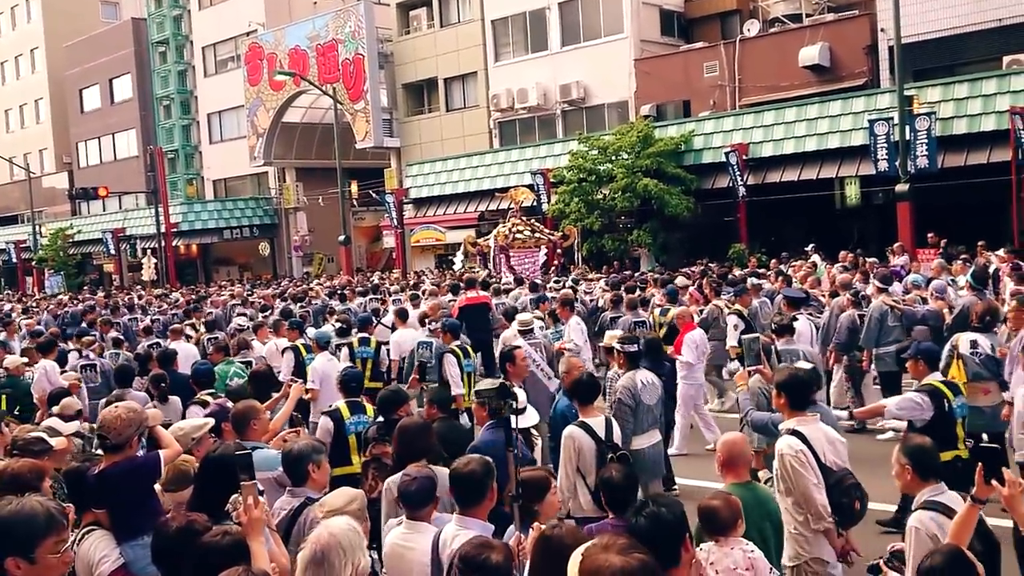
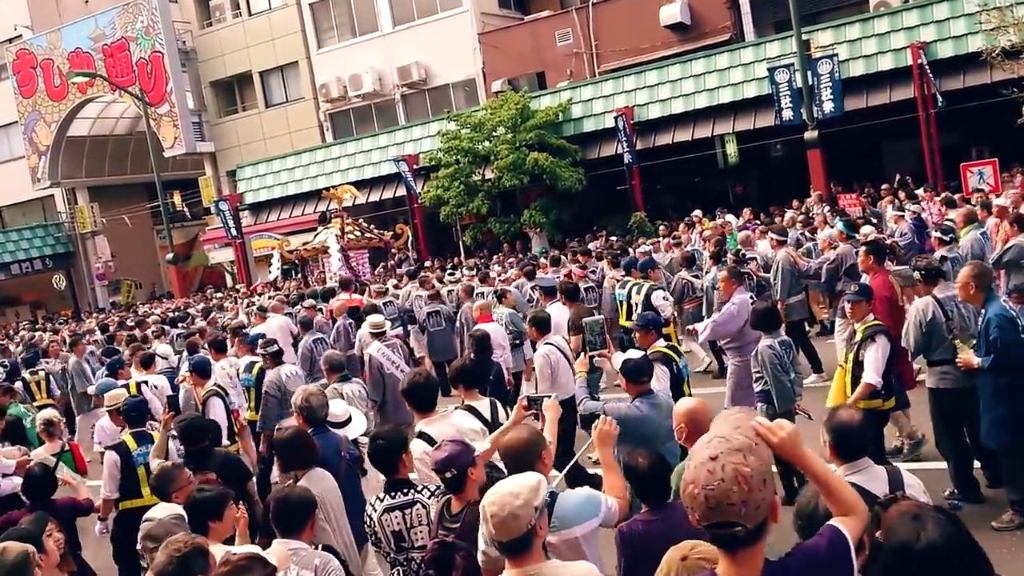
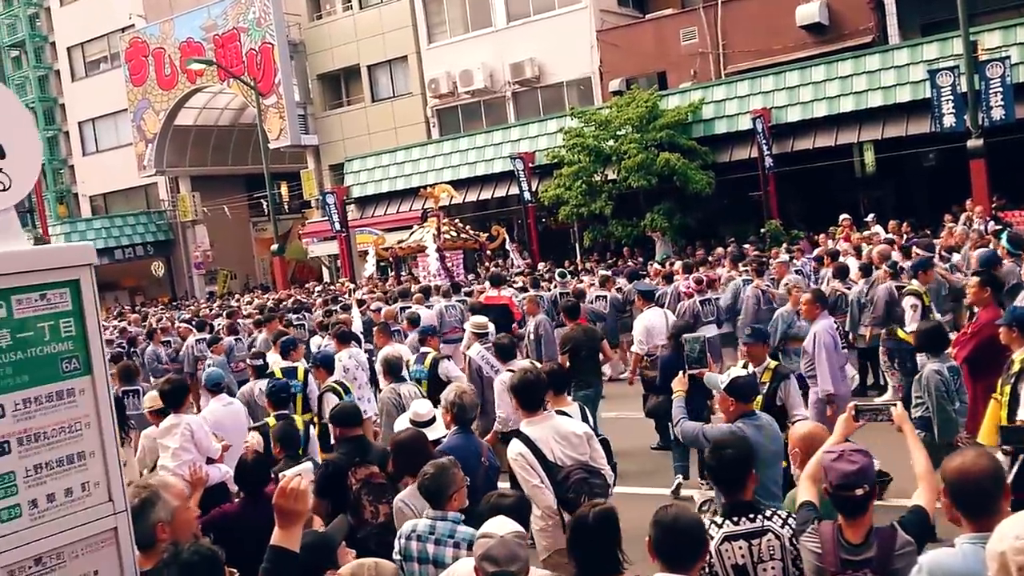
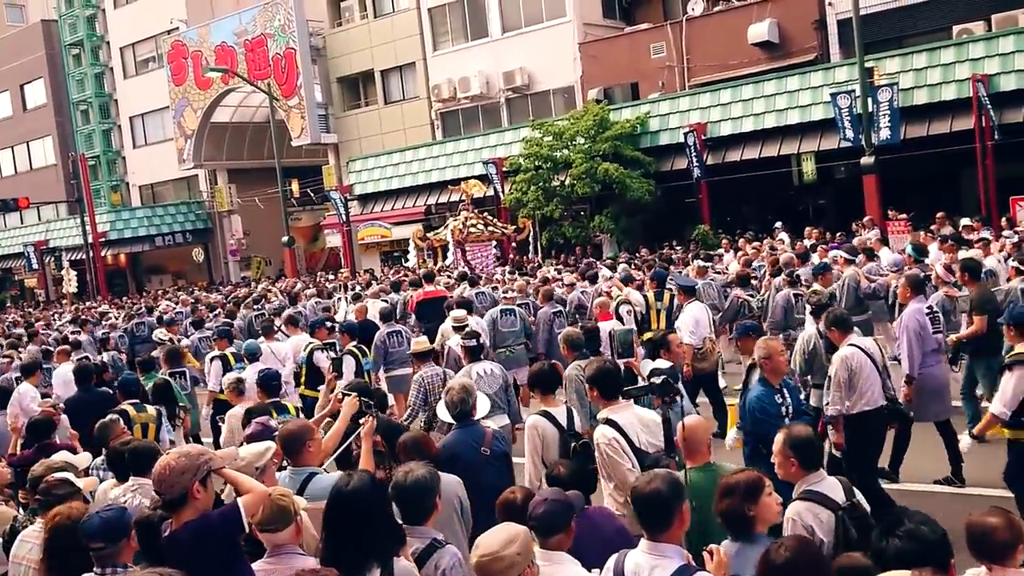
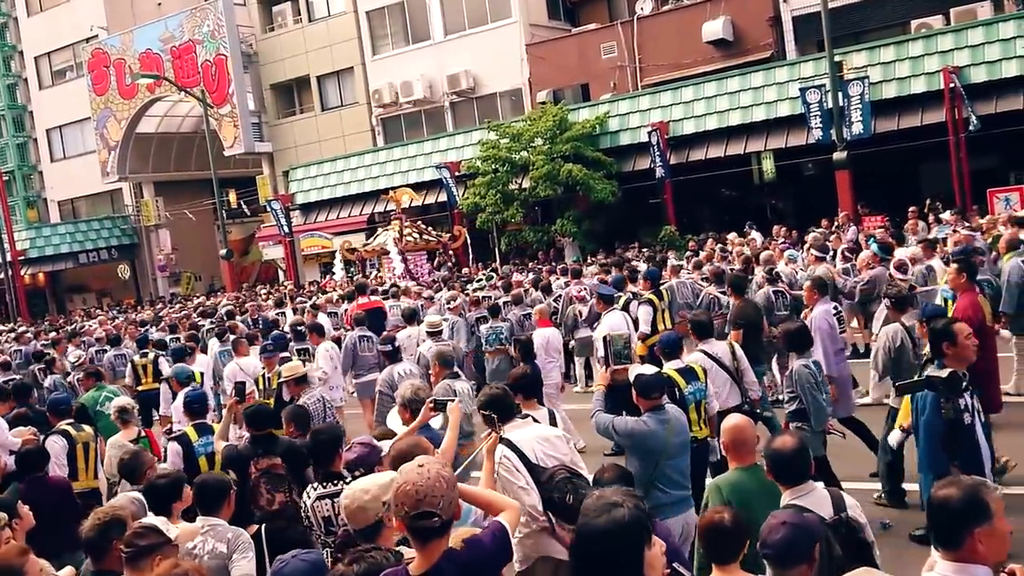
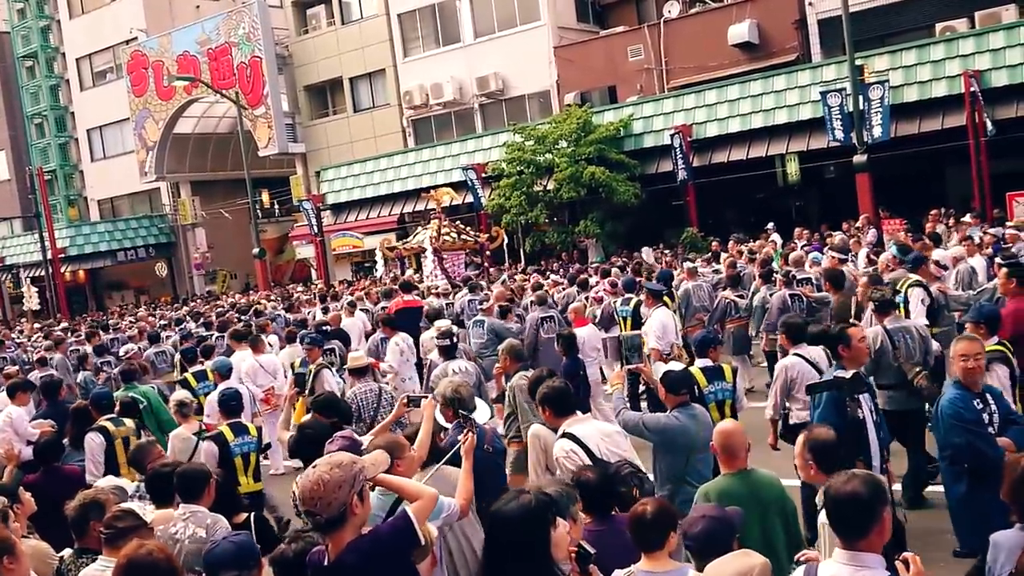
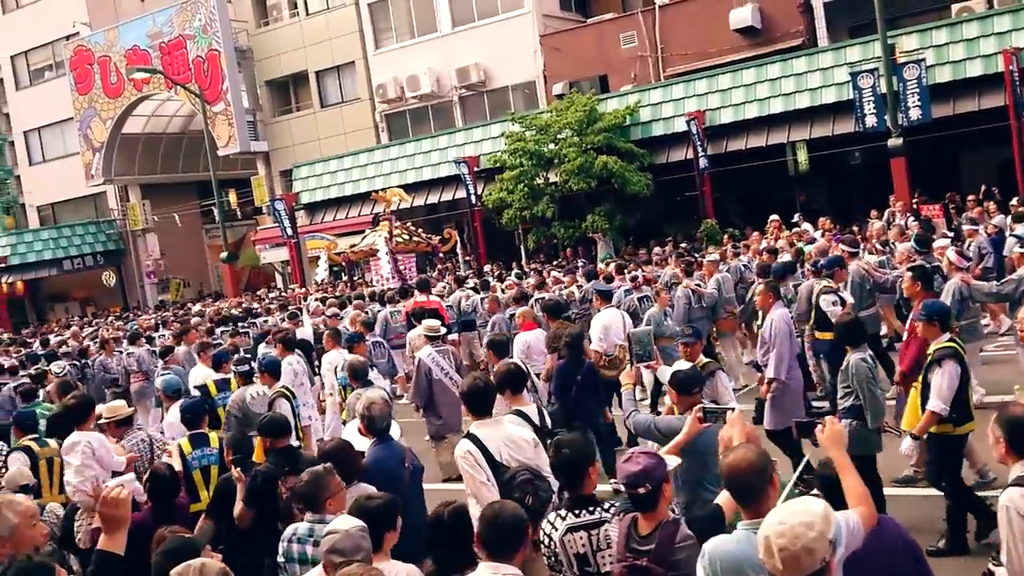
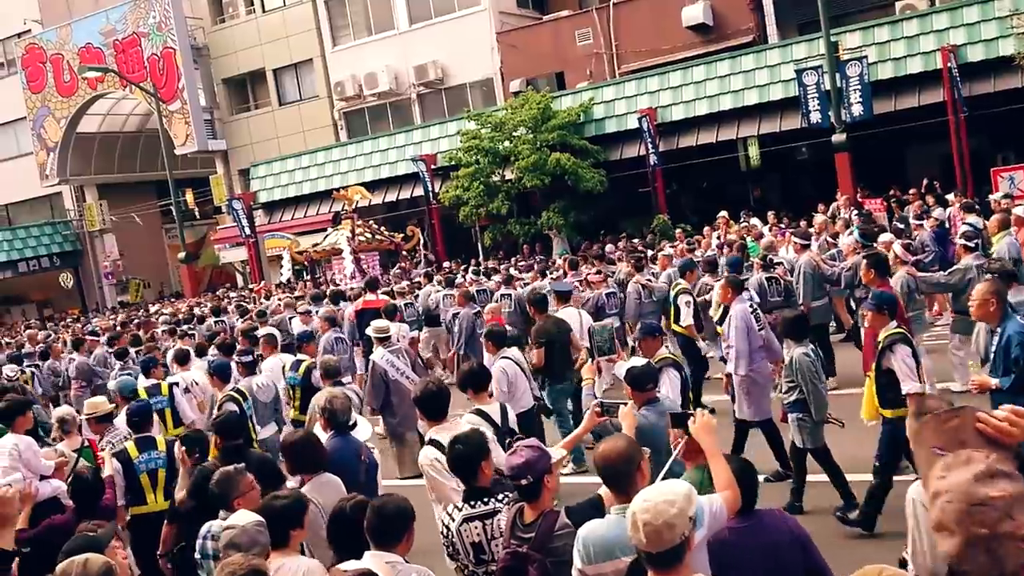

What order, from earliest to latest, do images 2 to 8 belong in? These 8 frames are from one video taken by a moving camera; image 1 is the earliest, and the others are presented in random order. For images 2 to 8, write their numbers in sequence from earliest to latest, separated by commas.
4, 6, 5, 2, 8, 7, 3
